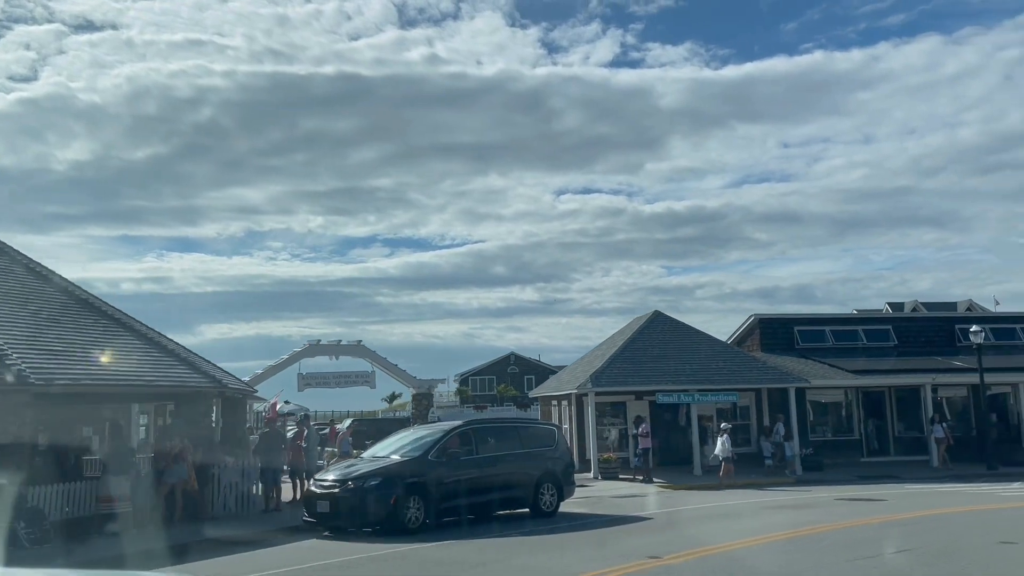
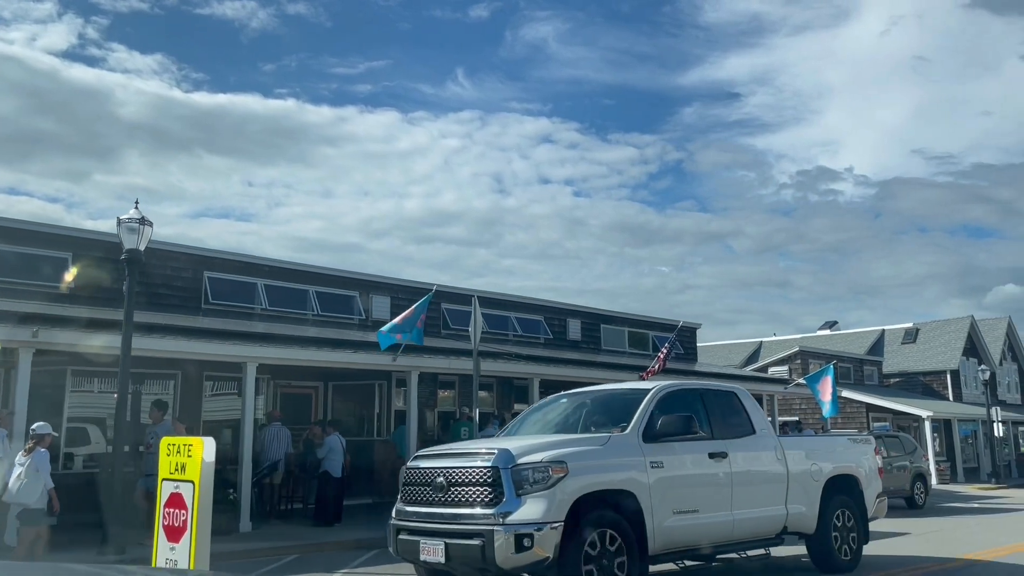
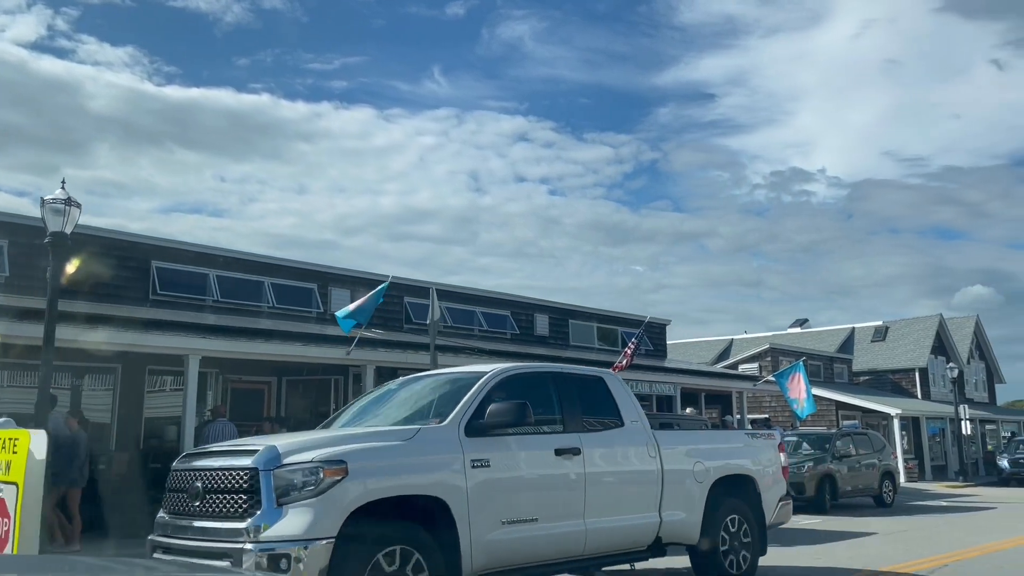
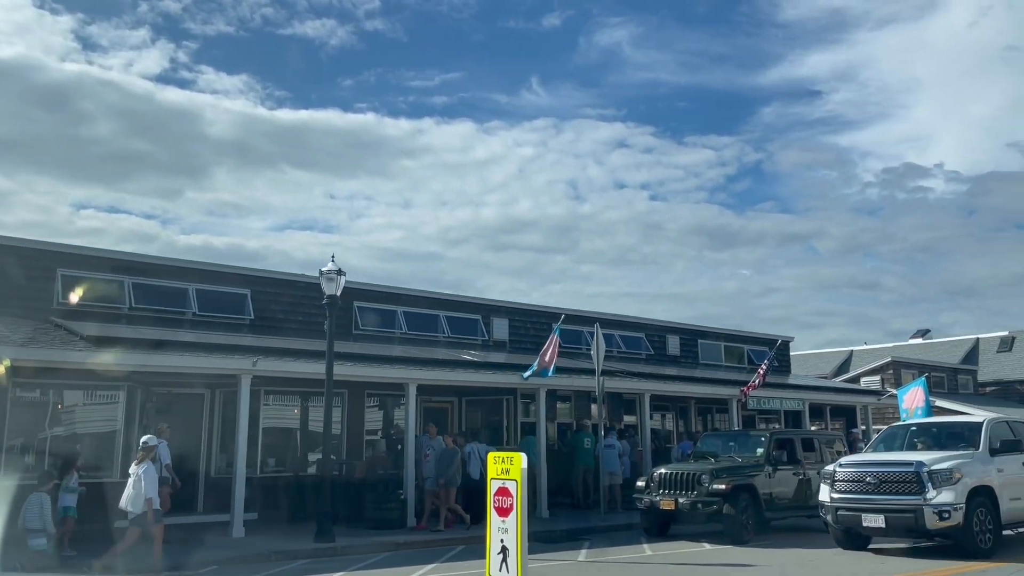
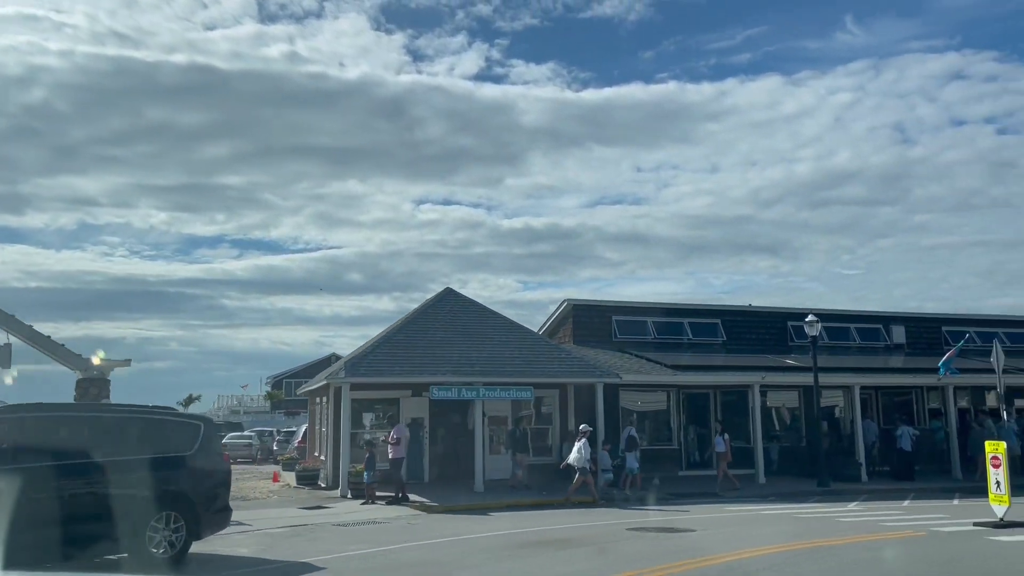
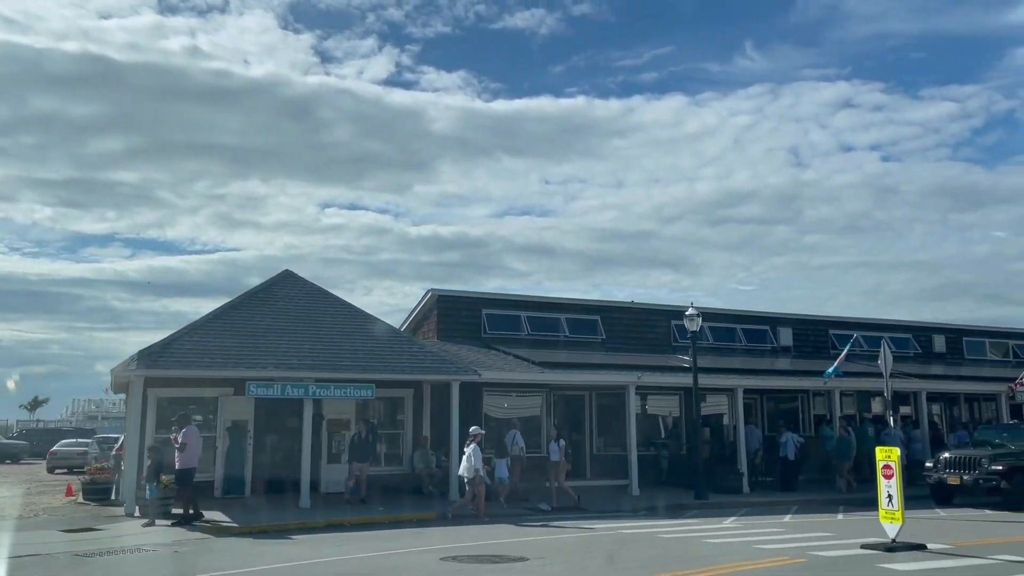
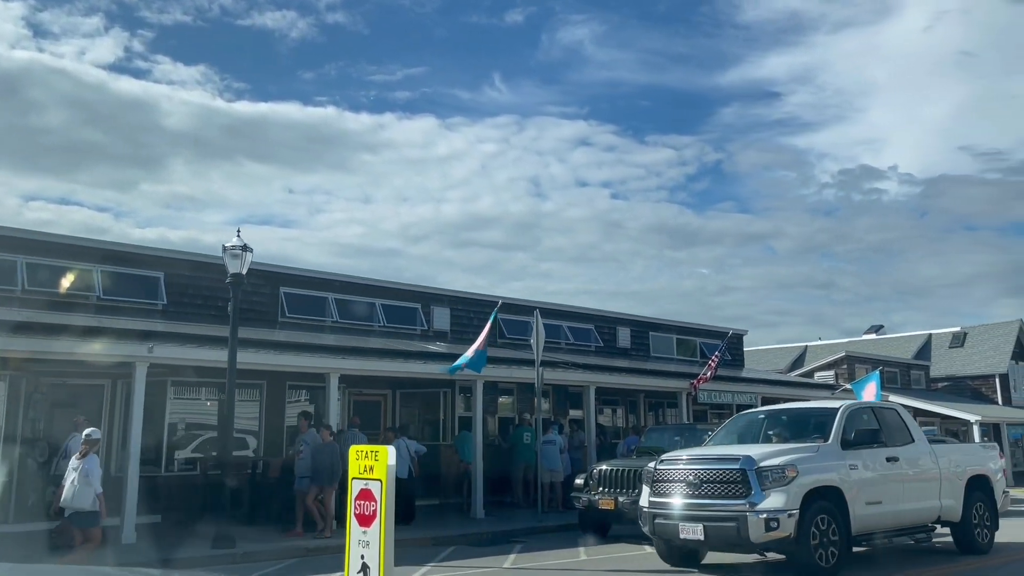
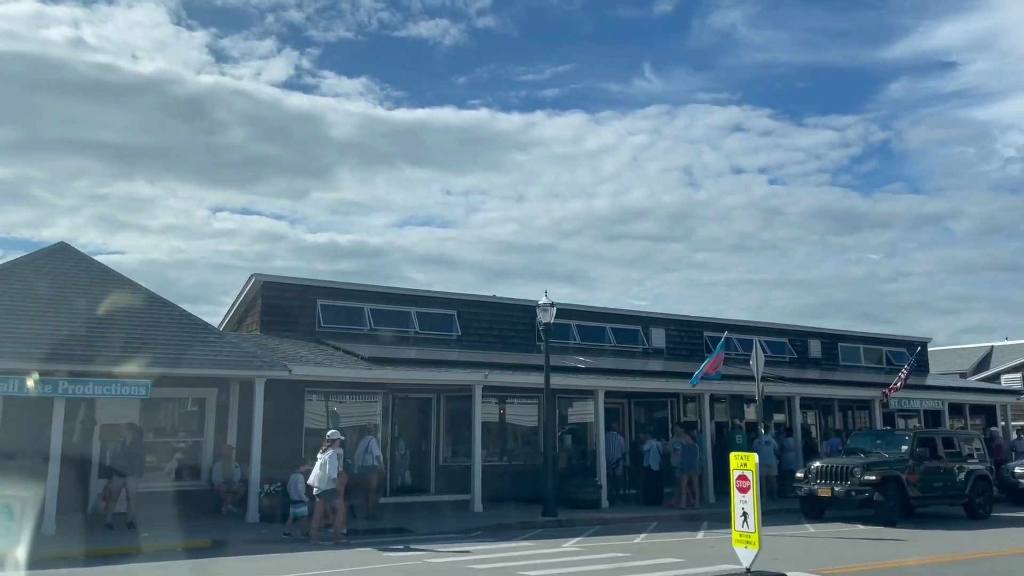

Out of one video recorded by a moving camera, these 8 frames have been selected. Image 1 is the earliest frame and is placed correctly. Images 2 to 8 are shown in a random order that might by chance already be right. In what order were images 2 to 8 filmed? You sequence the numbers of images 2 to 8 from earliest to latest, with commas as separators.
5, 6, 8, 4, 7, 2, 3
